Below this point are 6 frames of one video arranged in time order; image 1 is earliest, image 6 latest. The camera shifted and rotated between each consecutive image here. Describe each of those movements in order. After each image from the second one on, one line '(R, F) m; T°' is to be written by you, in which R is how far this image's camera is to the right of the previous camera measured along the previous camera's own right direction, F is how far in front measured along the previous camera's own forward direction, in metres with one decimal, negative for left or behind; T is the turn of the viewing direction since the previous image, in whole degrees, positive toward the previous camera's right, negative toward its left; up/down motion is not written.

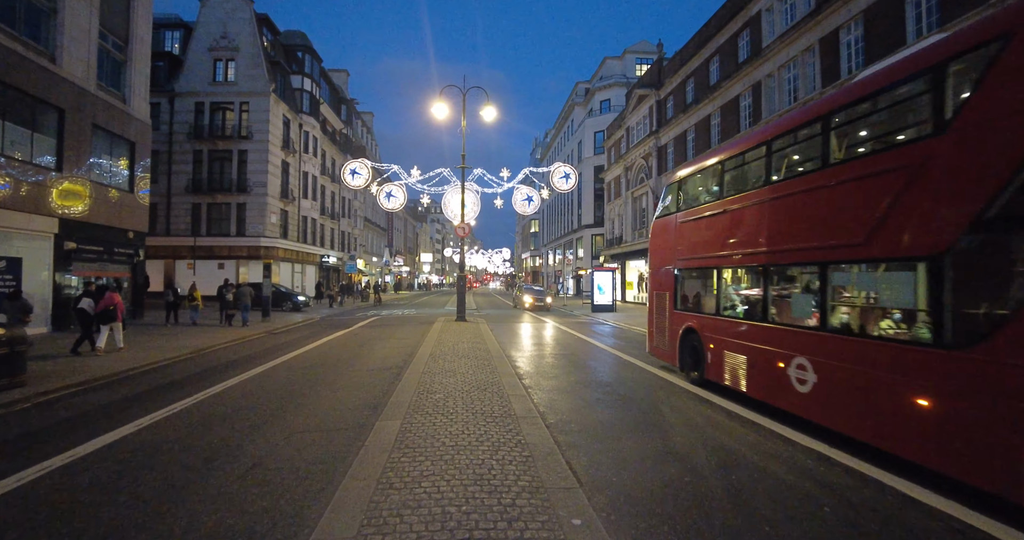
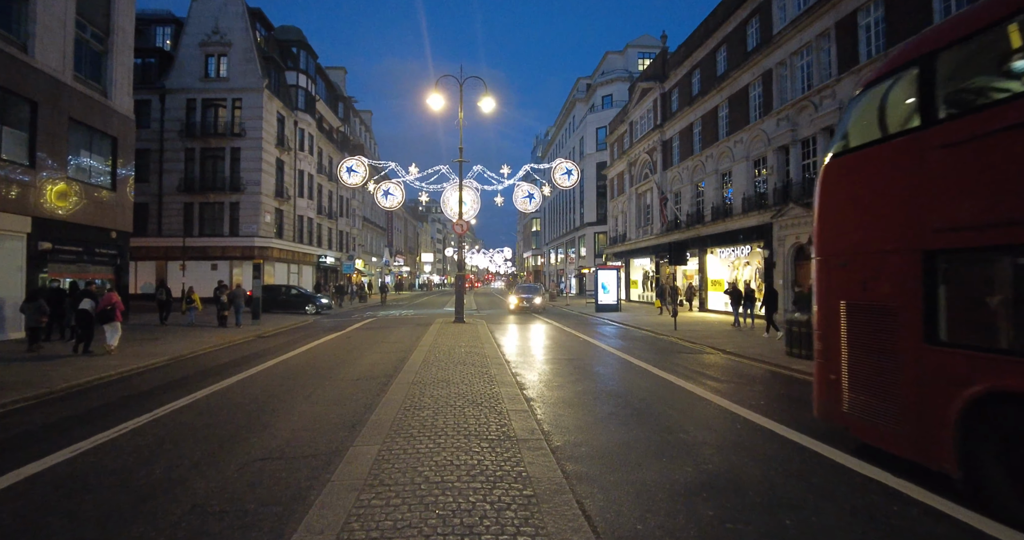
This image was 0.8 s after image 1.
(0.0, +1.0) m; 0°
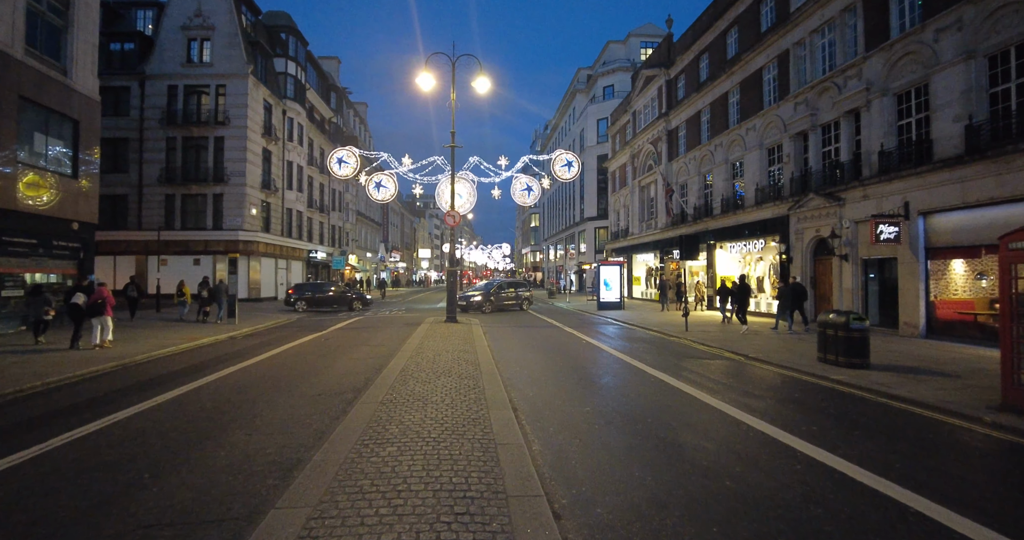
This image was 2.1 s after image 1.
(+0.1, +1.6) m; 0°
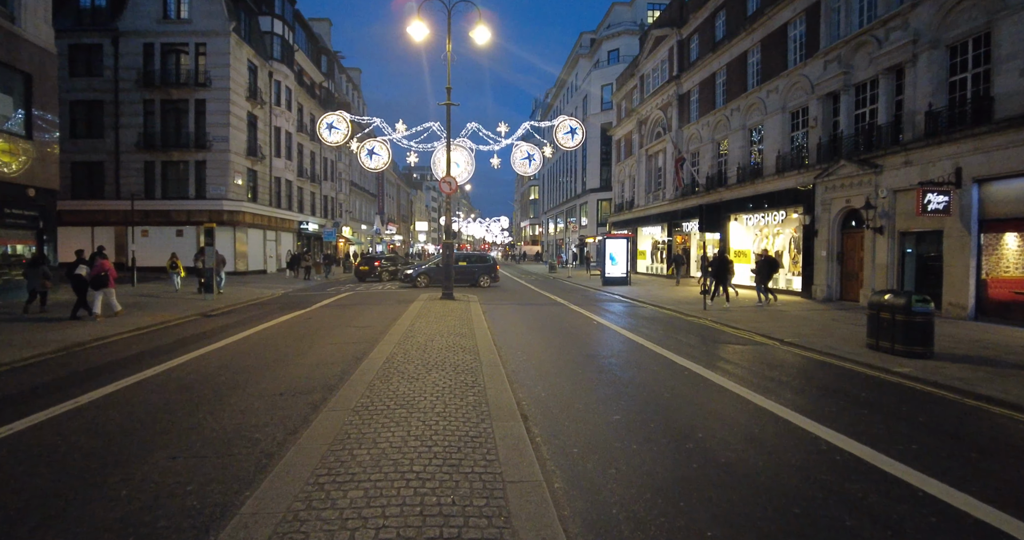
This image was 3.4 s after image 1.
(-0.1, +1.6) m; 0°
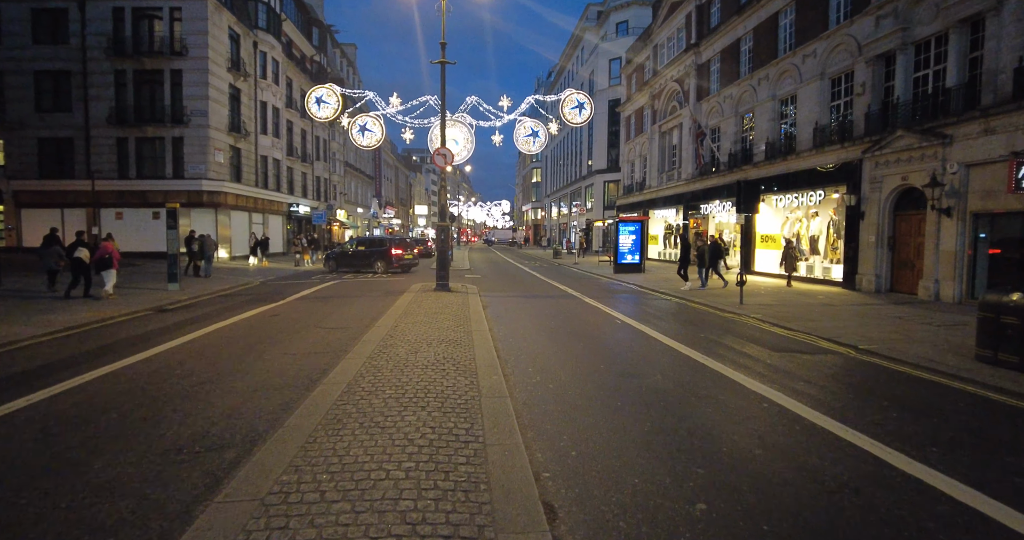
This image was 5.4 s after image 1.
(-0.1, +2.2) m; 0°
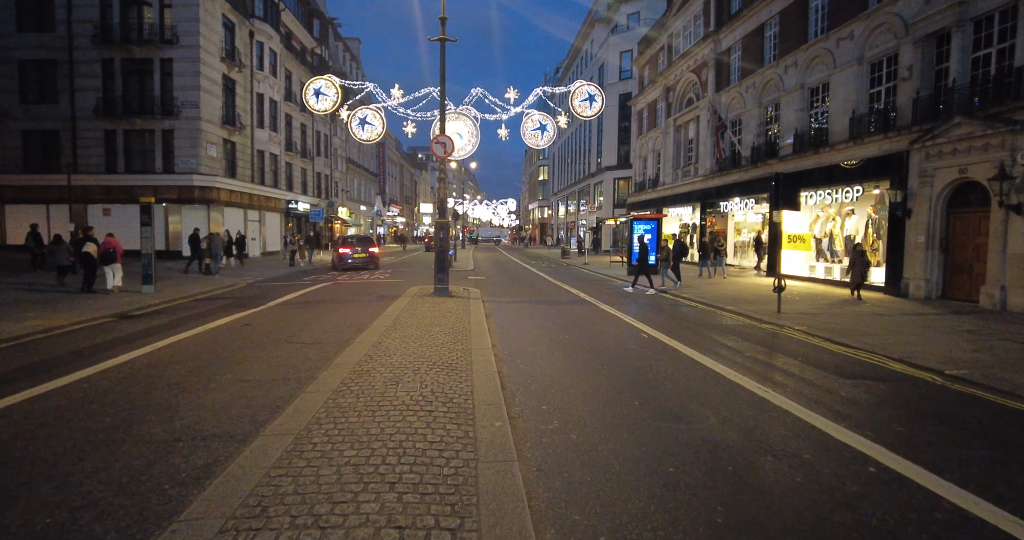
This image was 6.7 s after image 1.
(0.0, +1.5) m; -1°
